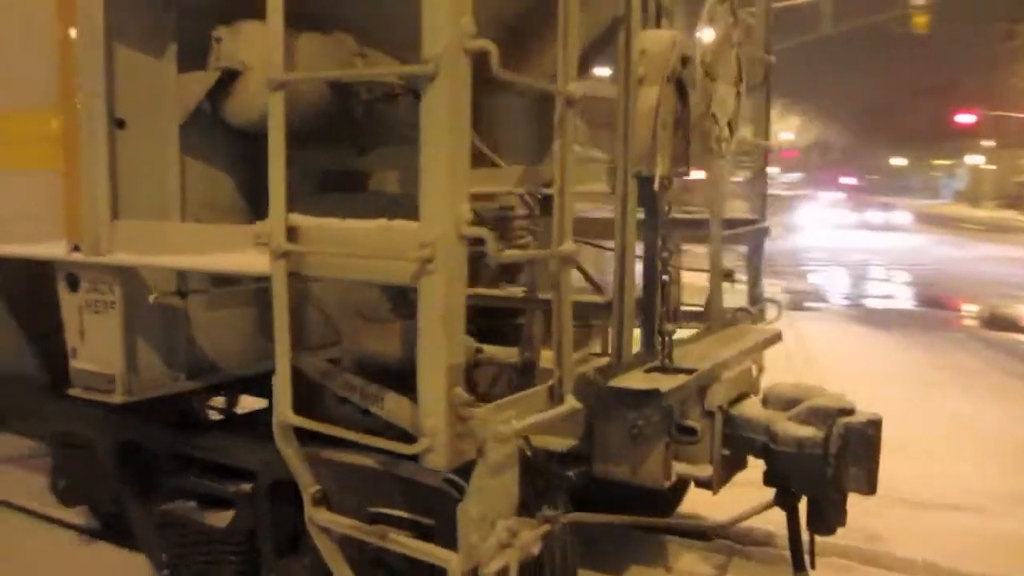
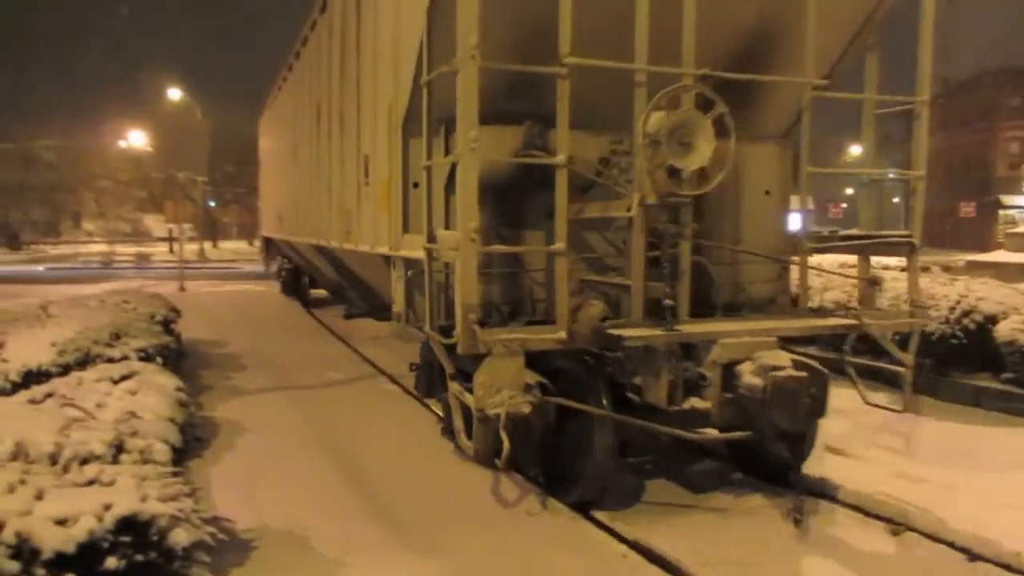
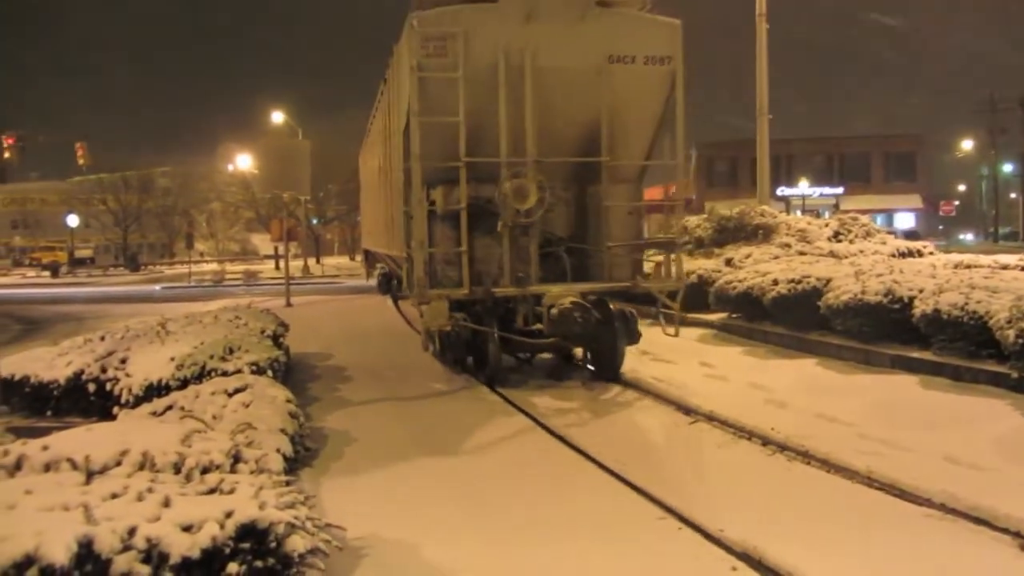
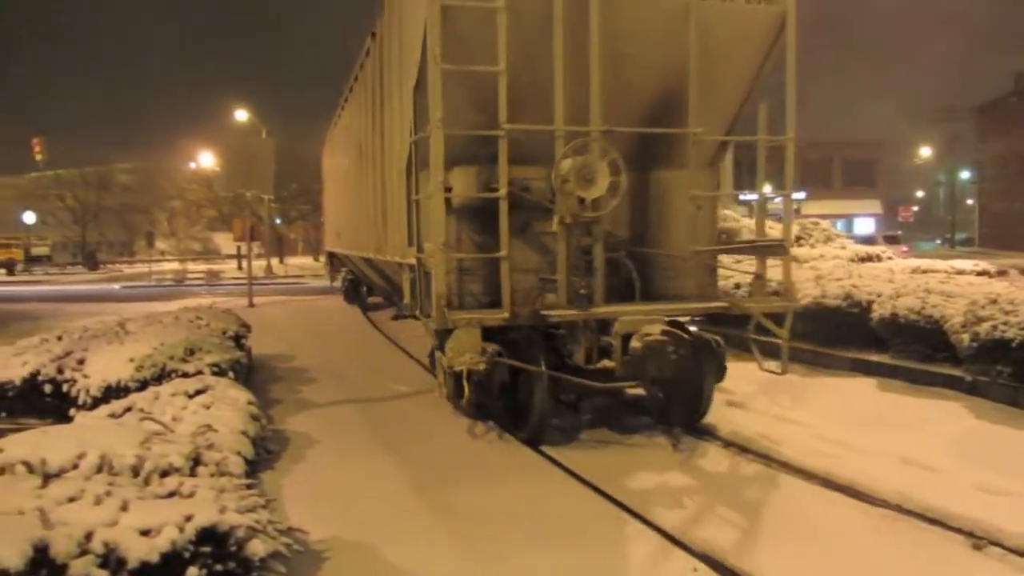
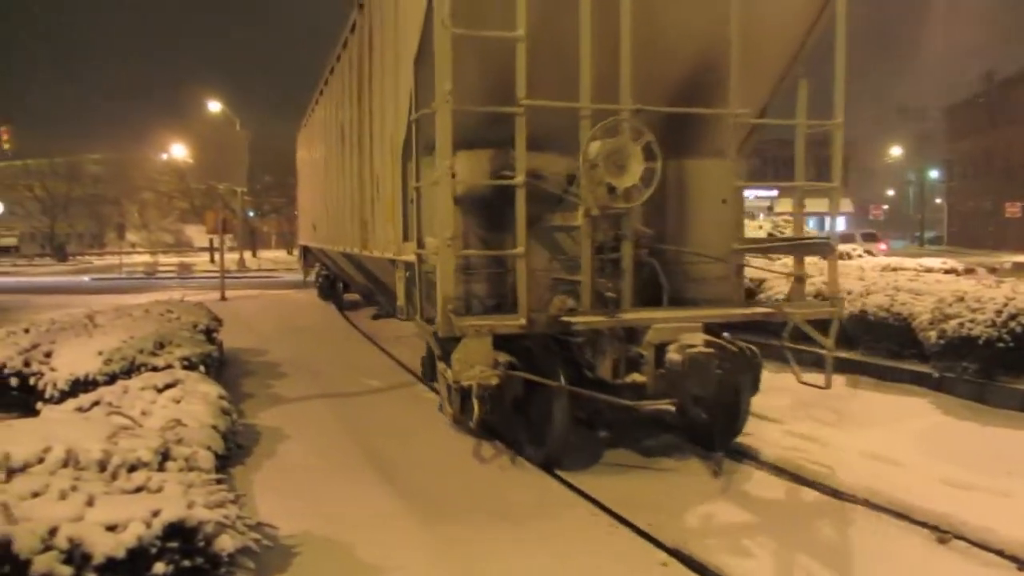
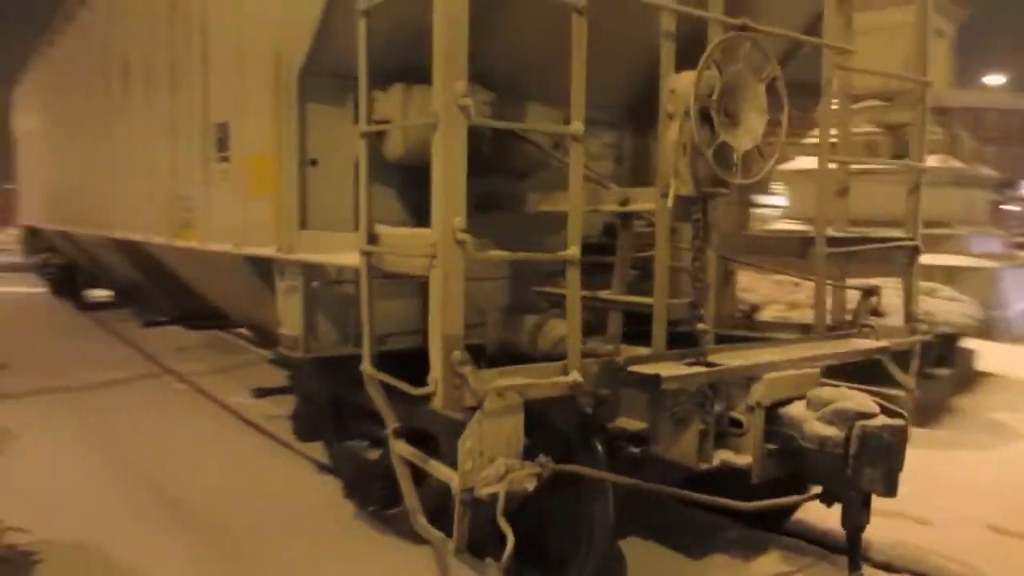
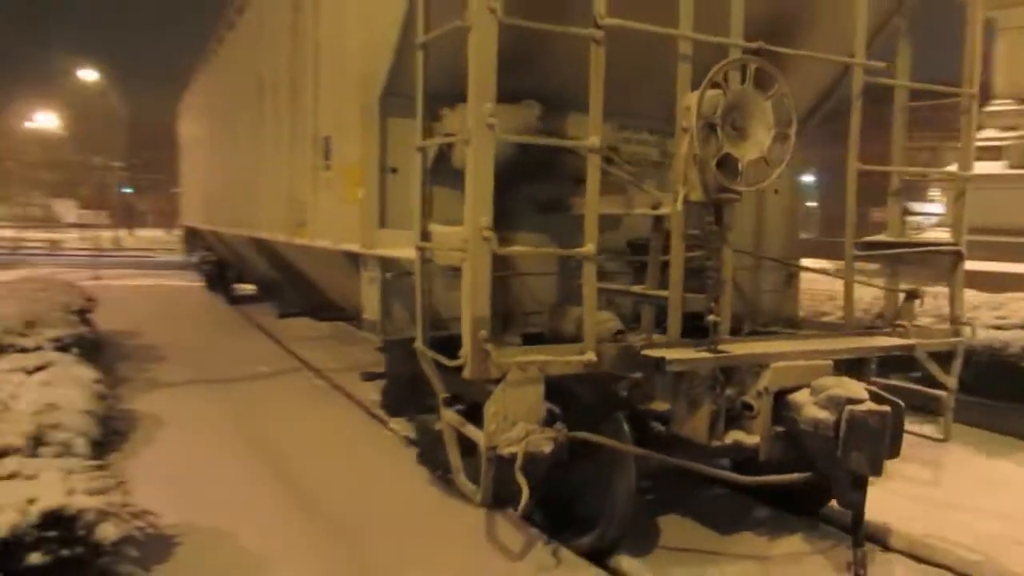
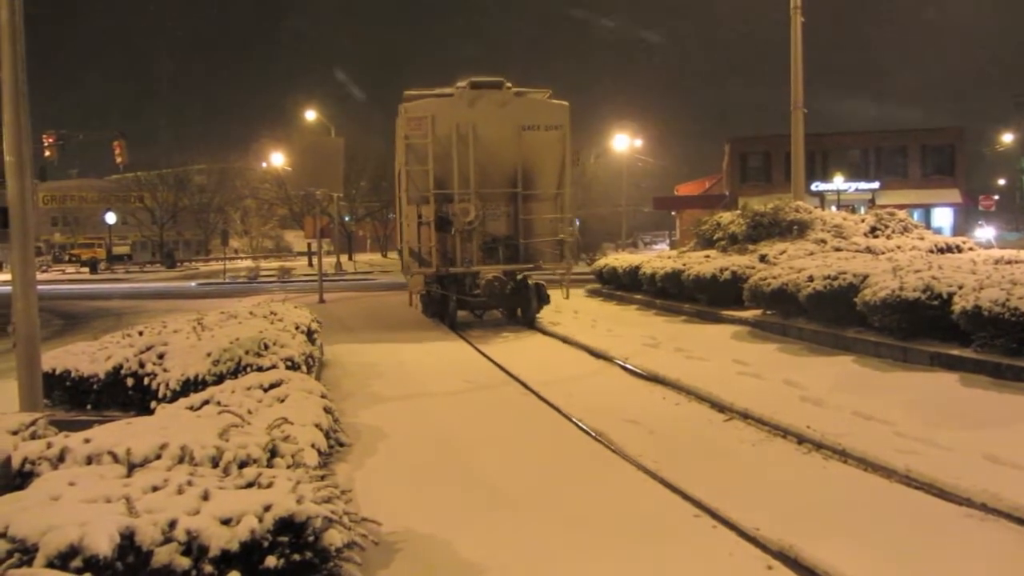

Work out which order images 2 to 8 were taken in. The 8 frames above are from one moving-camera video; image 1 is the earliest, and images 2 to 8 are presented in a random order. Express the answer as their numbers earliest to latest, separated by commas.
6, 7, 2, 5, 4, 3, 8
